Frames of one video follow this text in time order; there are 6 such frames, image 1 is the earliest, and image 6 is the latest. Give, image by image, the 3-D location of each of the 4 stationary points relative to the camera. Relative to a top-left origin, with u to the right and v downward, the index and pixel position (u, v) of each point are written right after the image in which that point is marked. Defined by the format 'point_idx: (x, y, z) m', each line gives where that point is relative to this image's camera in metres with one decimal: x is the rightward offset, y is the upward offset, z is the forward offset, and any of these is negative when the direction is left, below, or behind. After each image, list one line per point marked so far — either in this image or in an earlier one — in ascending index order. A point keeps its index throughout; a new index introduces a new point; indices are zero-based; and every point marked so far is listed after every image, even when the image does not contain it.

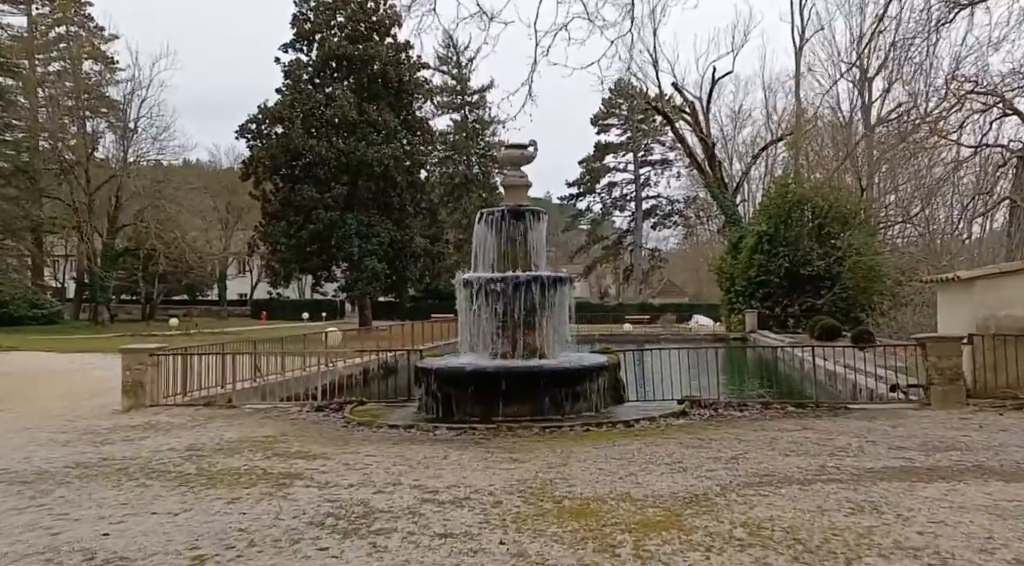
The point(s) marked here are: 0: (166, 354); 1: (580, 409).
0: (-4.7, -1.0, +10.0) m
1: (+0.8, -1.5, +8.5) m
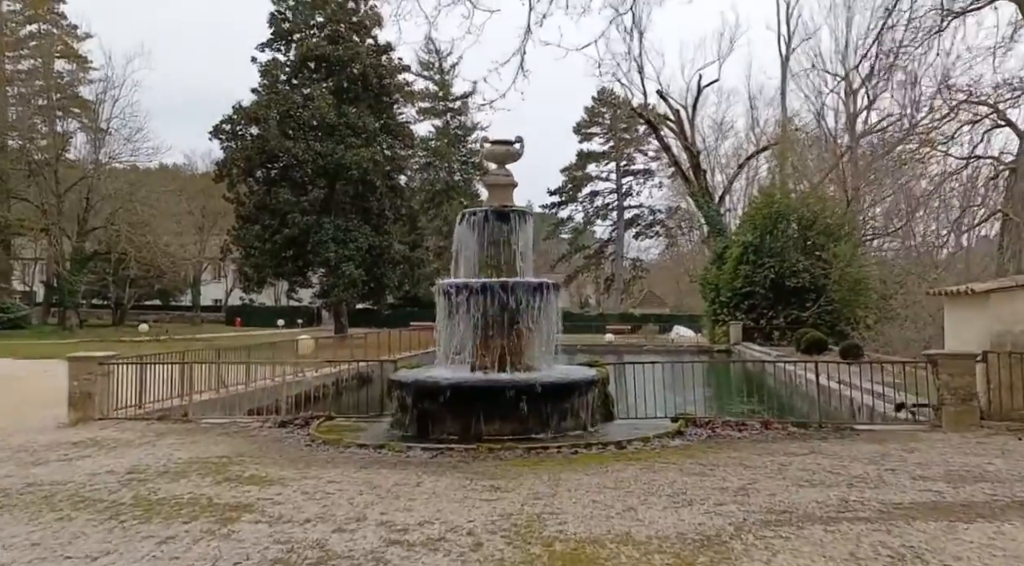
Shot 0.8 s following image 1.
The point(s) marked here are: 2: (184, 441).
0: (-4.9, -1.0, +9.2) m
1: (+0.6, -1.5, +7.9) m
2: (-3.4, -1.6, +7.6) m
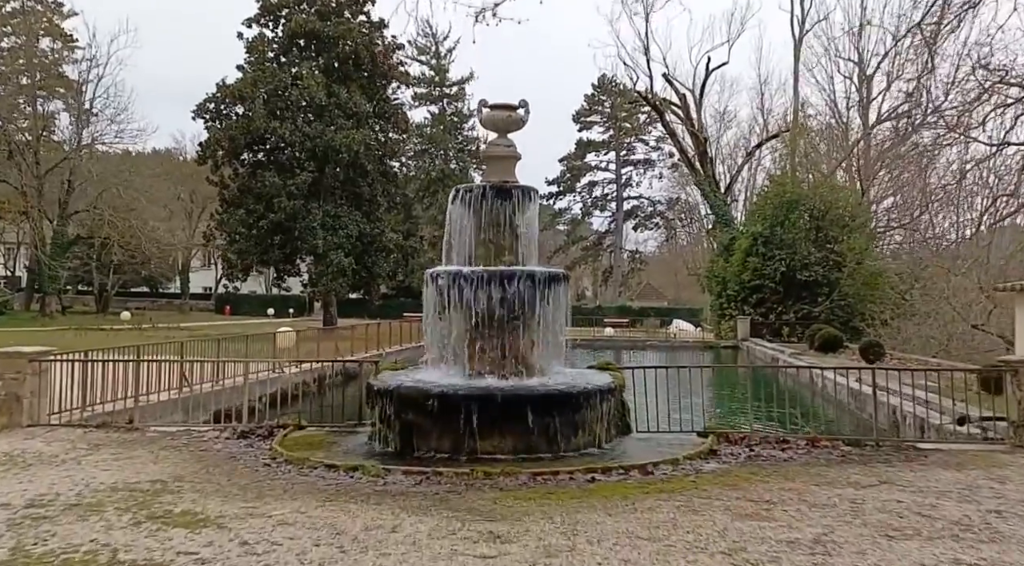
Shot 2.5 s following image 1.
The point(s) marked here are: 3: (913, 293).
0: (-4.9, -0.8, +7.9) m
1: (+0.6, -1.4, +6.6) m
2: (-3.4, -1.5, +6.4) m
3: (+10.5, -0.3, +19.5) m
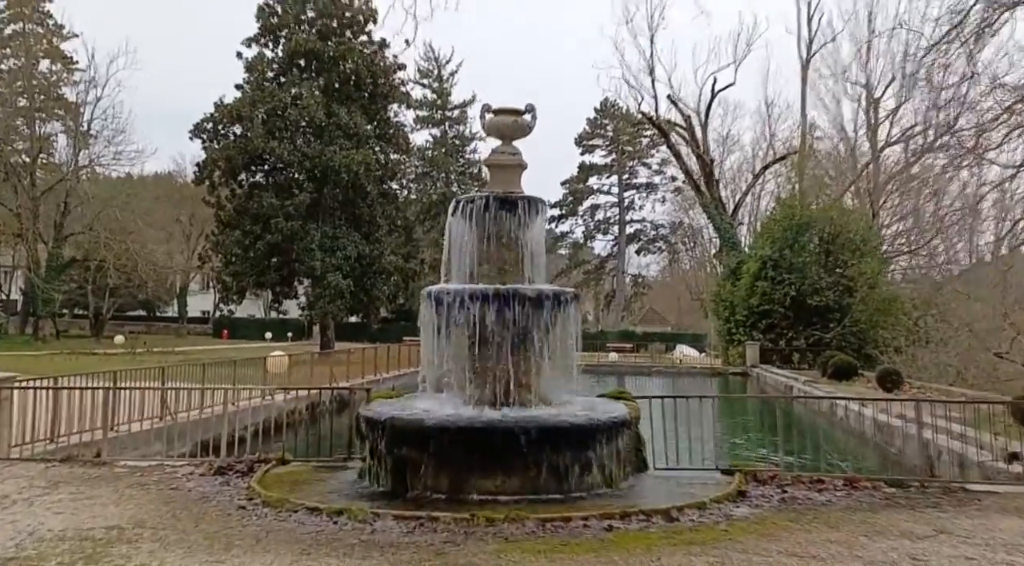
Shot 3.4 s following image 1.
0: (-4.9, -1.0, +7.3) m
1: (+0.6, -1.6, +5.9) m
2: (-3.3, -1.6, +5.7) m
3: (+10.6, -0.9, +18.8) m
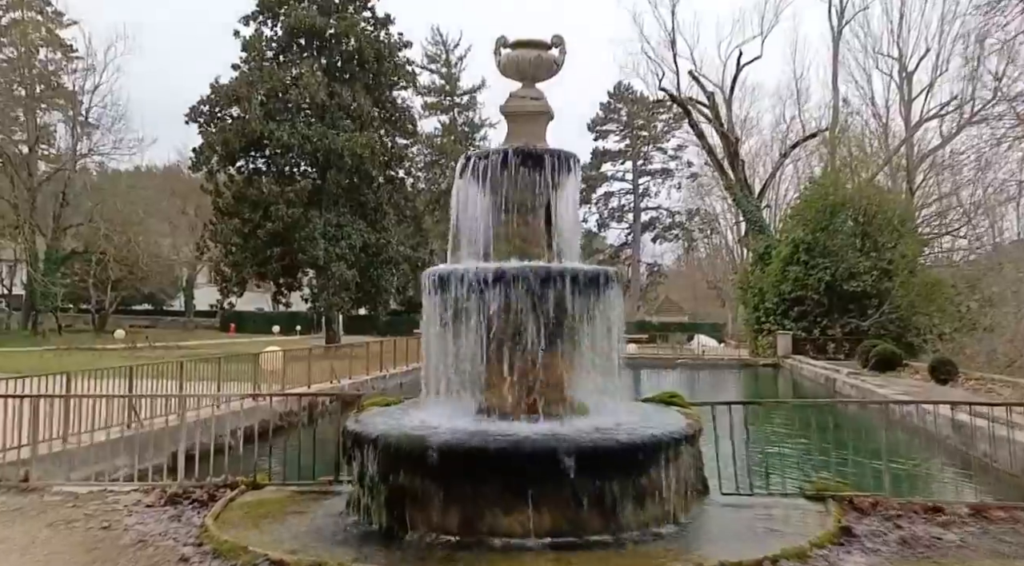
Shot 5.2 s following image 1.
0: (-4.7, -0.9, +5.9) m
1: (+0.8, -1.4, +4.5) m
2: (-3.1, -1.5, +4.3) m
3: (+11.0, -0.5, +17.2) m
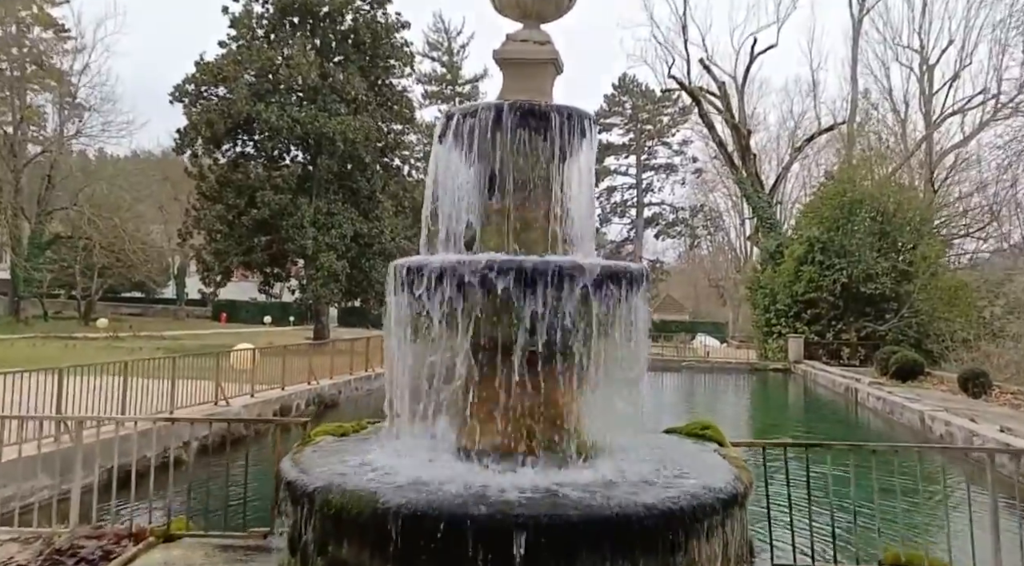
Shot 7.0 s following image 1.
0: (-4.7, -0.8, +4.7) m
1: (+0.8, -1.5, +3.3) m
2: (-3.2, -1.5, +3.1) m
3: (+10.9, -0.6, +16.0) m
